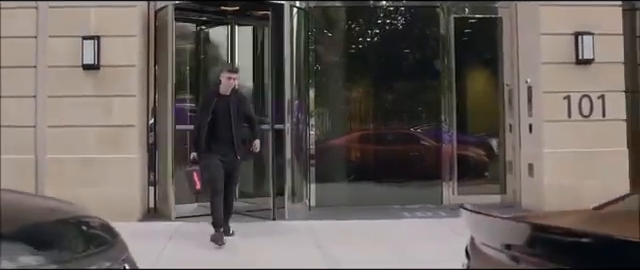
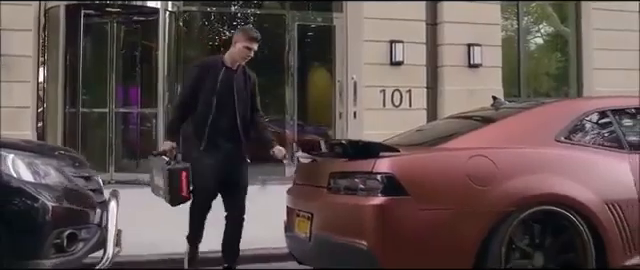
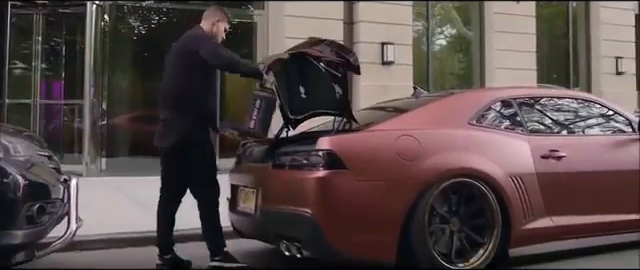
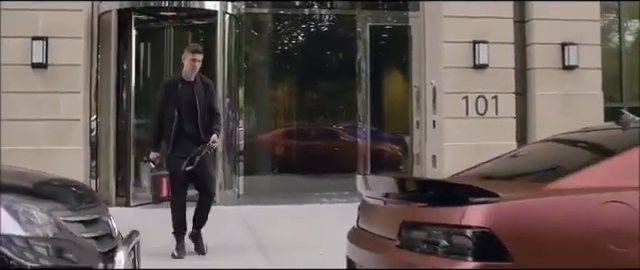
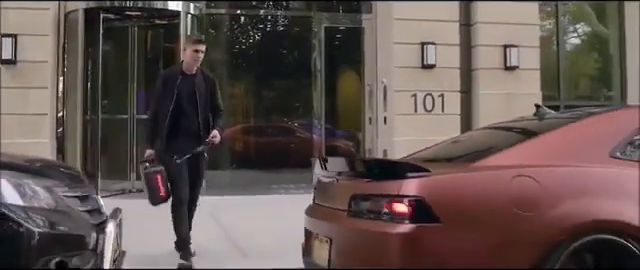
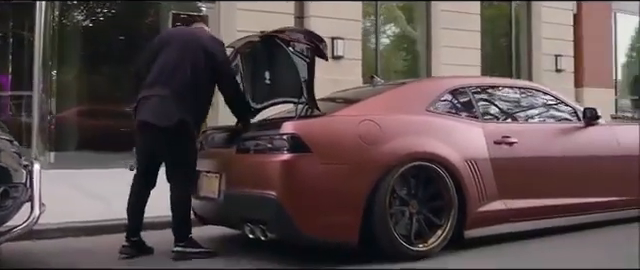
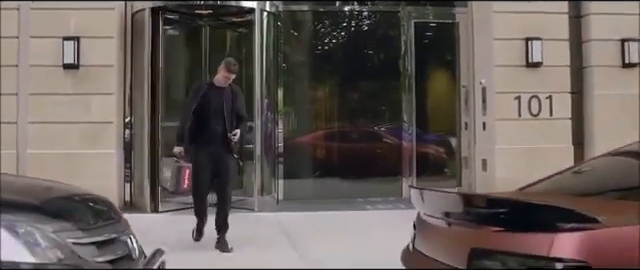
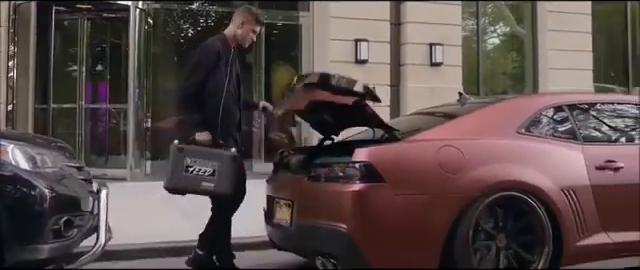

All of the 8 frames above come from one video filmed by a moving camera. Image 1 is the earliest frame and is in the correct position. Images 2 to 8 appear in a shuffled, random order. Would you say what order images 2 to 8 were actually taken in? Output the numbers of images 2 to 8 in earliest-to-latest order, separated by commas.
7, 4, 5, 2, 8, 3, 6
